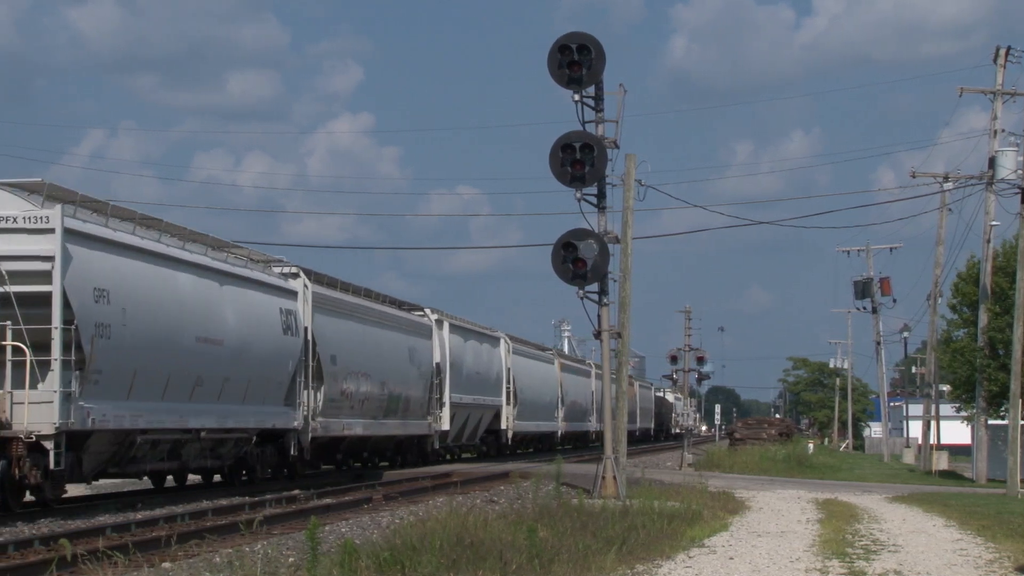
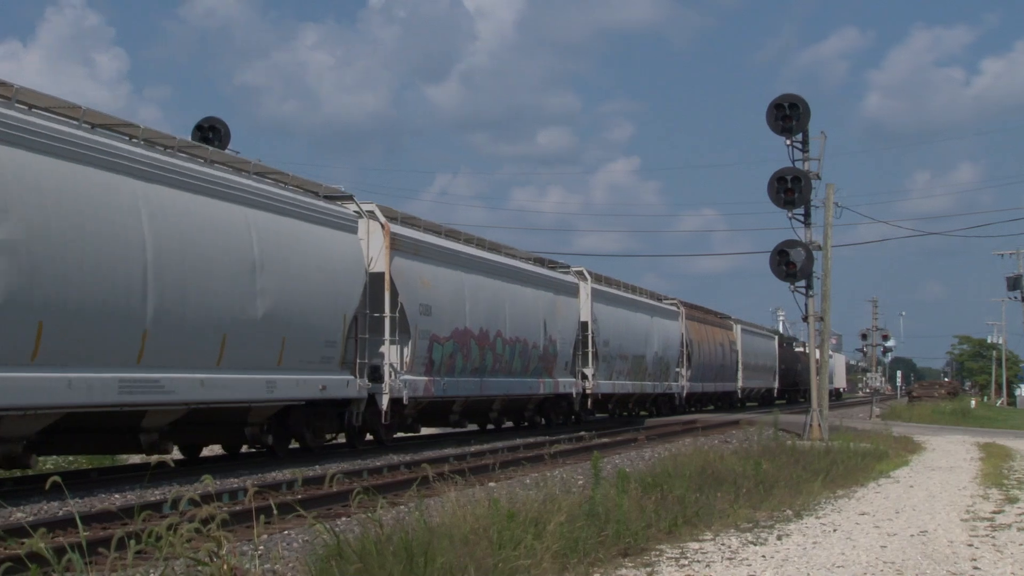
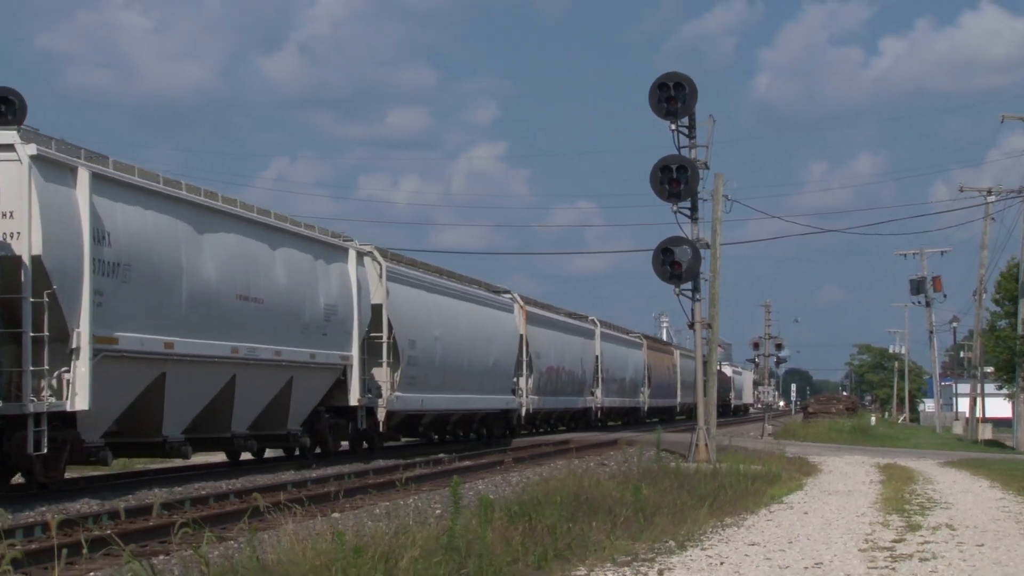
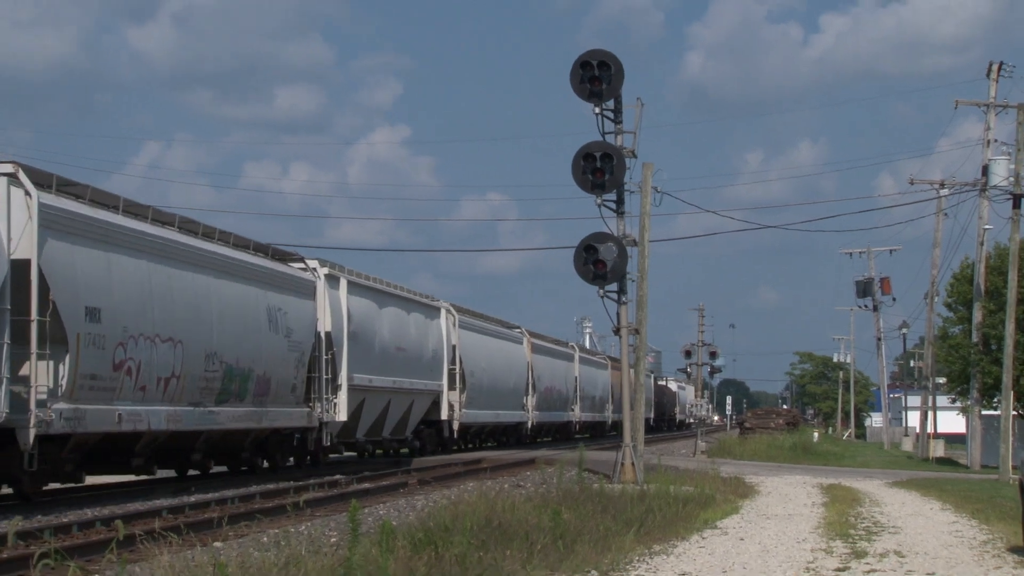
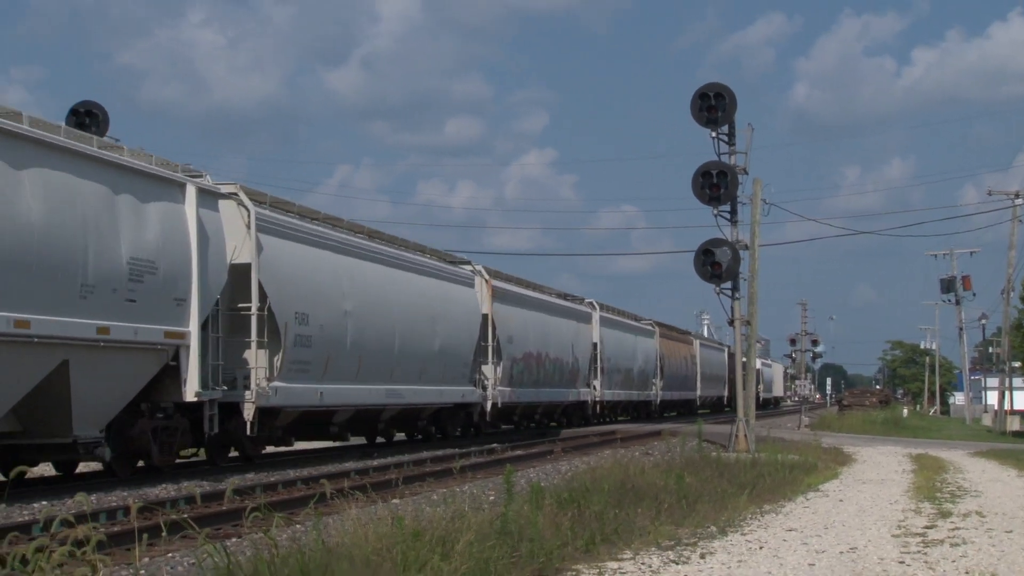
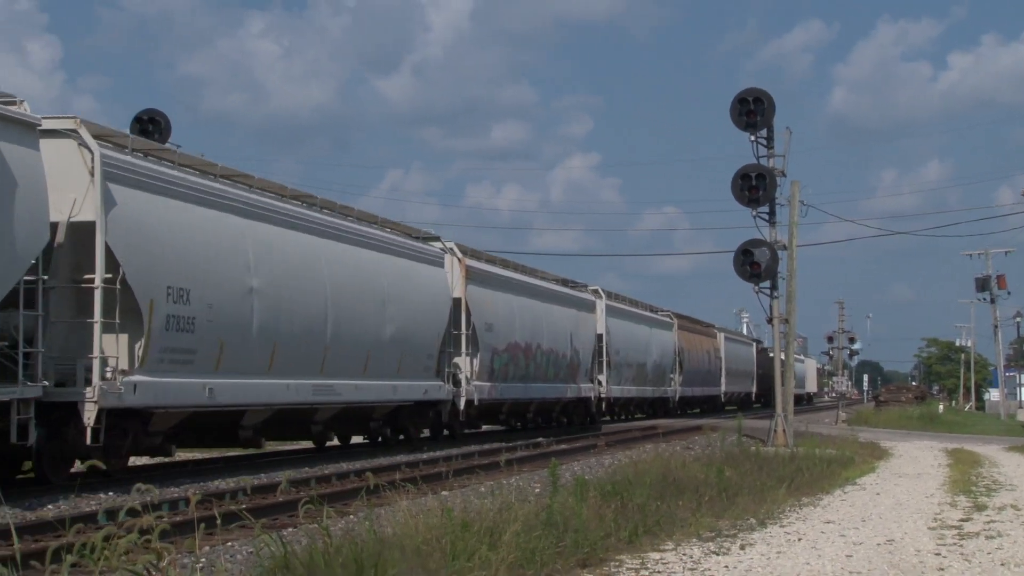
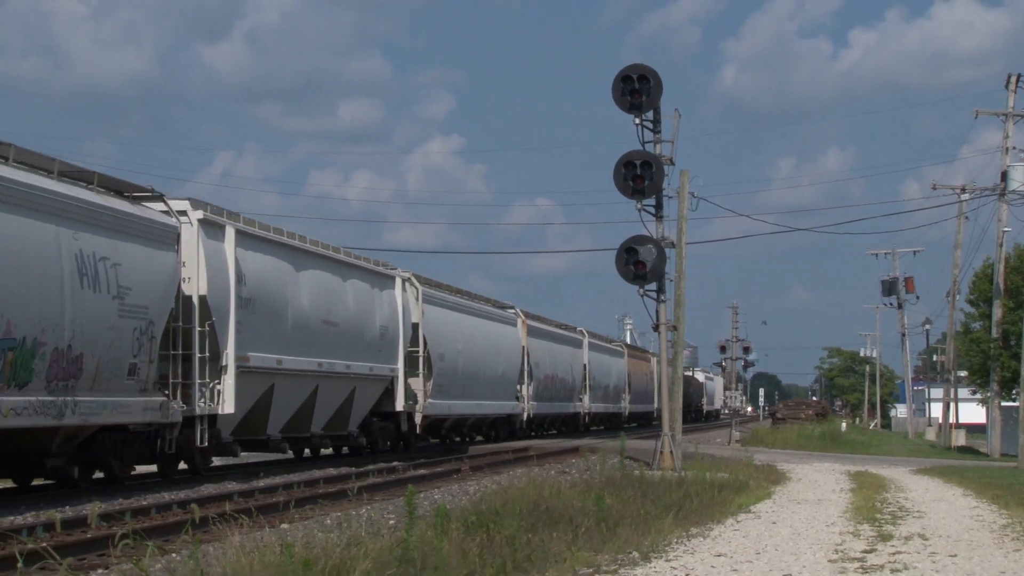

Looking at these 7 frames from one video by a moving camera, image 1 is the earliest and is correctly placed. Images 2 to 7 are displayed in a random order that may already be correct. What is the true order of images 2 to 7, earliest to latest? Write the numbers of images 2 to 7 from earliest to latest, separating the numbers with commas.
4, 7, 3, 5, 6, 2
